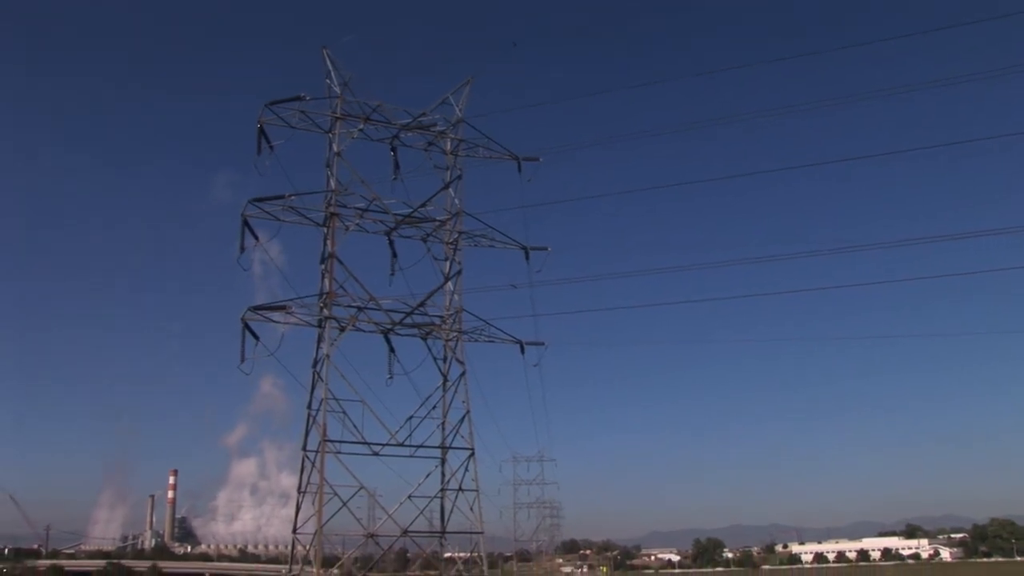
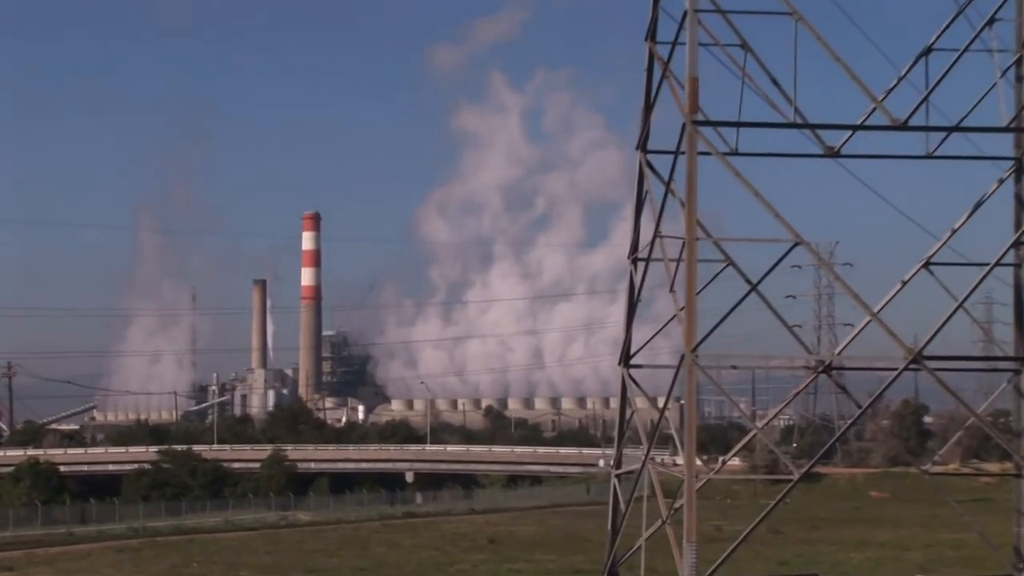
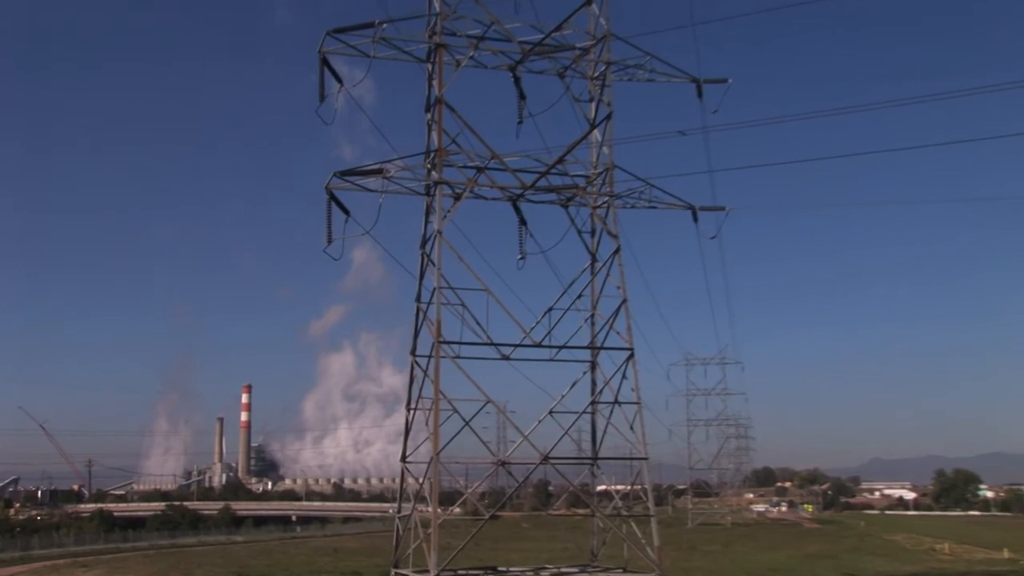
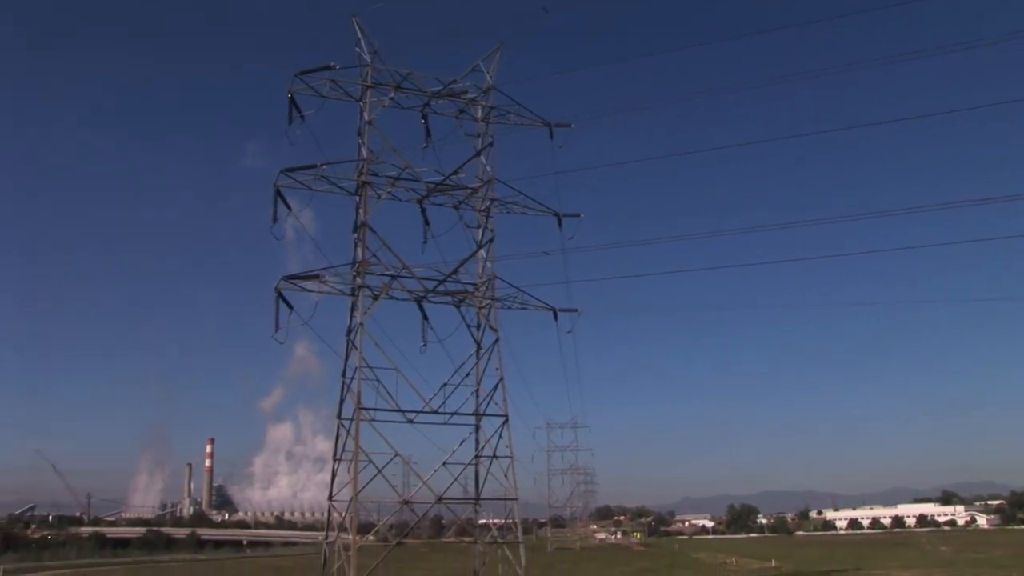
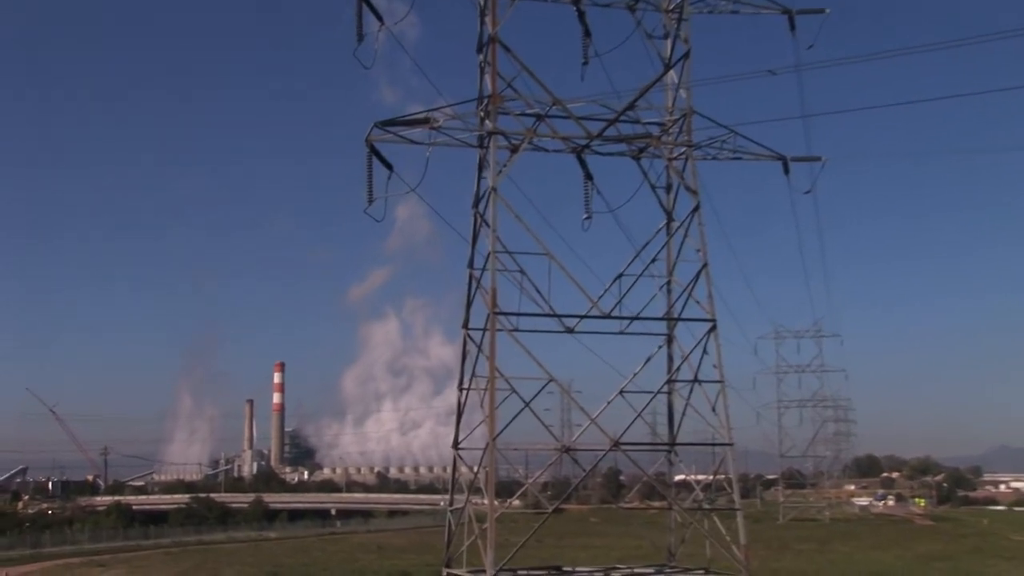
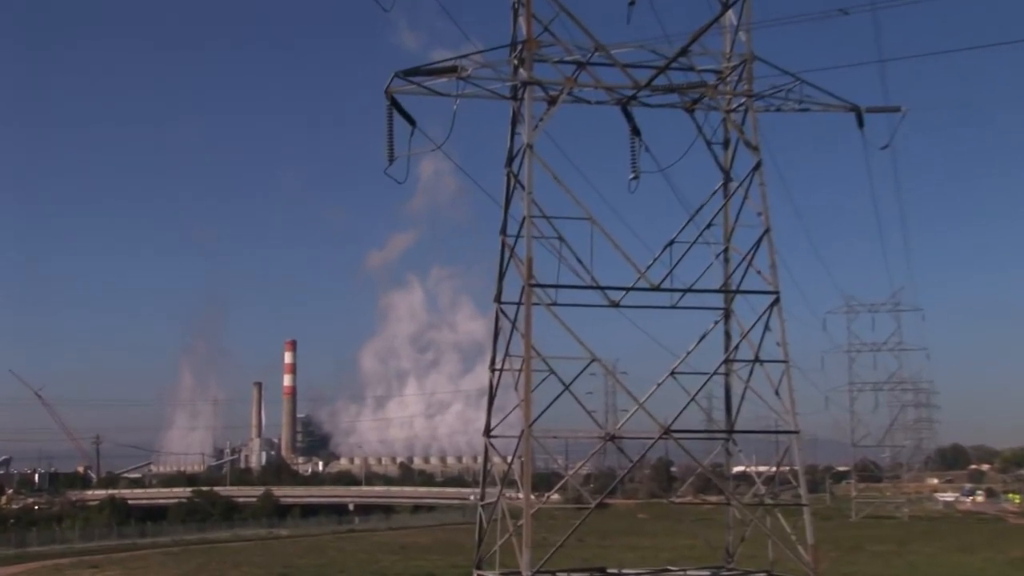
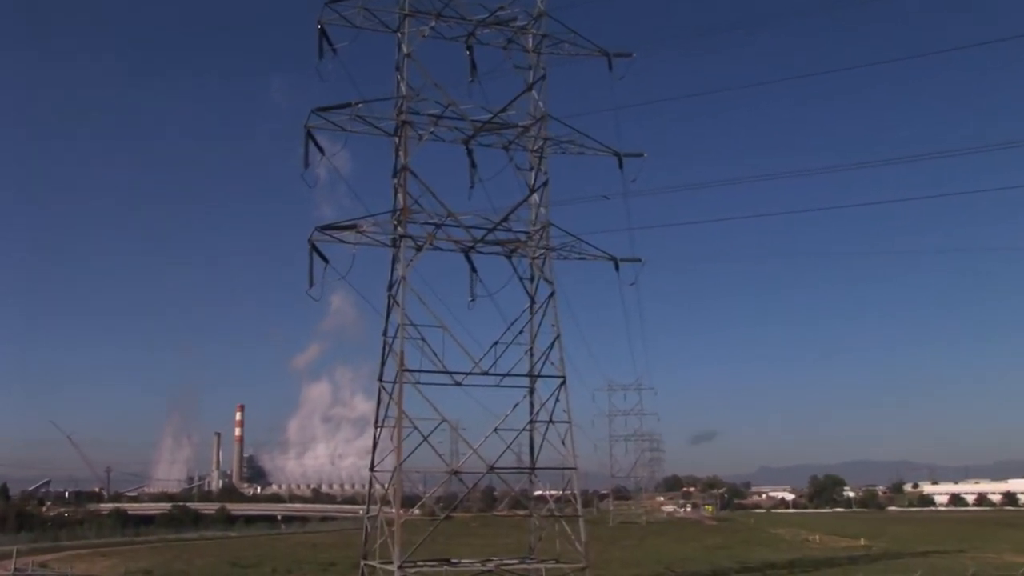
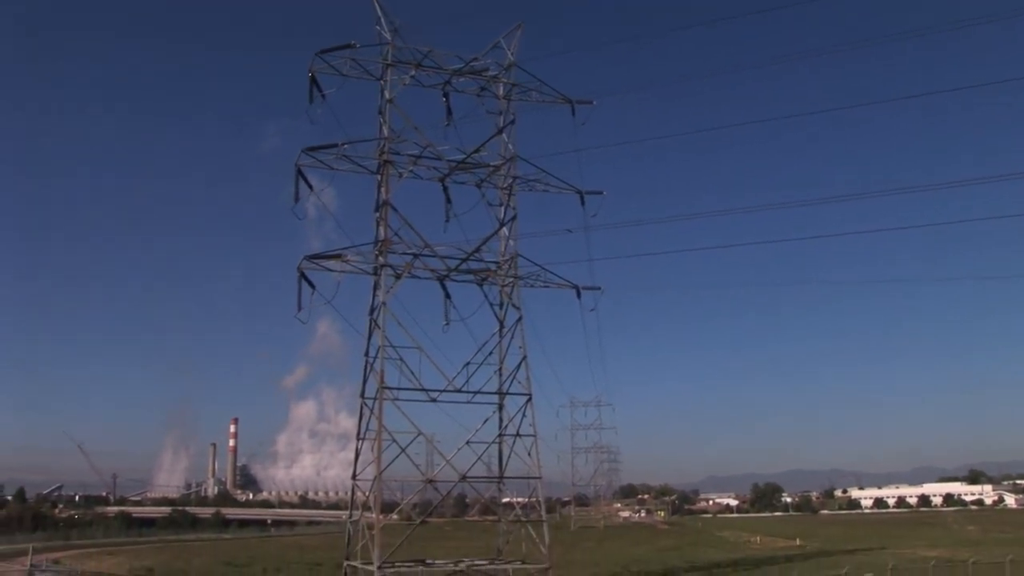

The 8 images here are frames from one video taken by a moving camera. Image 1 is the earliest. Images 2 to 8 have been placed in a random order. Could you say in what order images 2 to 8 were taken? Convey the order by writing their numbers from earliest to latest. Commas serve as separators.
4, 8, 7, 3, 5, 6, 2
